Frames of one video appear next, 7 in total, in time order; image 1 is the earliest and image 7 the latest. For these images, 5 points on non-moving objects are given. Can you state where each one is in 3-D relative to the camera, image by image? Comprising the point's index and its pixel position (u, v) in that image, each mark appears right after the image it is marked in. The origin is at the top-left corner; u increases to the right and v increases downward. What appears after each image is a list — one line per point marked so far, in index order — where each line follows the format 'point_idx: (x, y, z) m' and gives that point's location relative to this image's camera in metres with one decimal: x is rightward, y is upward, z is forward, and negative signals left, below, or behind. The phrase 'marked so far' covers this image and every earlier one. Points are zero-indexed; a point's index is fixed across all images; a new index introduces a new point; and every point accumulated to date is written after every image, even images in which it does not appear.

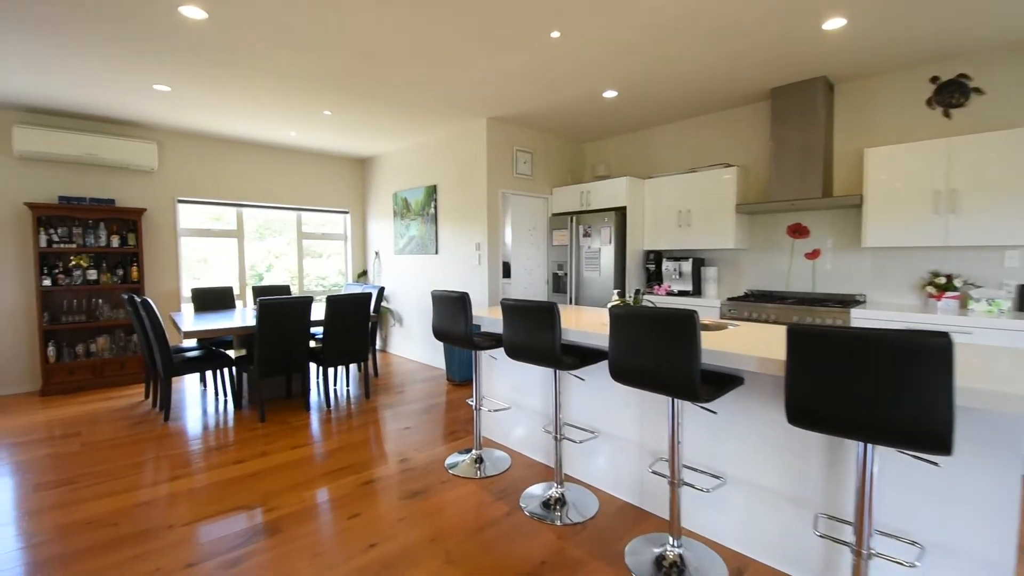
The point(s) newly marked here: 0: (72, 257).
0: (-4.1, +0.3, +4.5) m
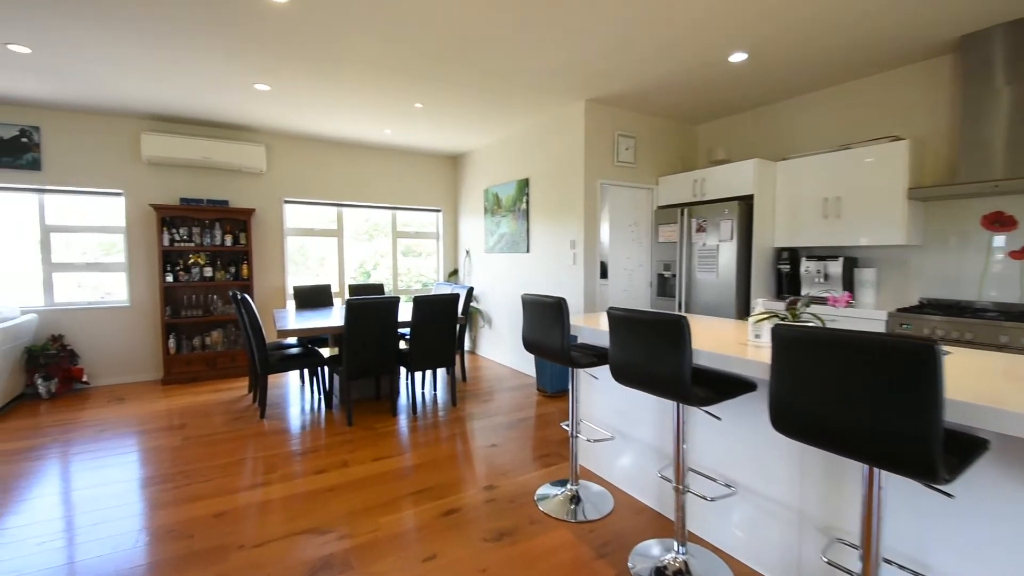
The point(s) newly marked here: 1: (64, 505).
0: (-3.2, +0.3, +4.8) m
1: (-2.3, -1.1, +2.5) m
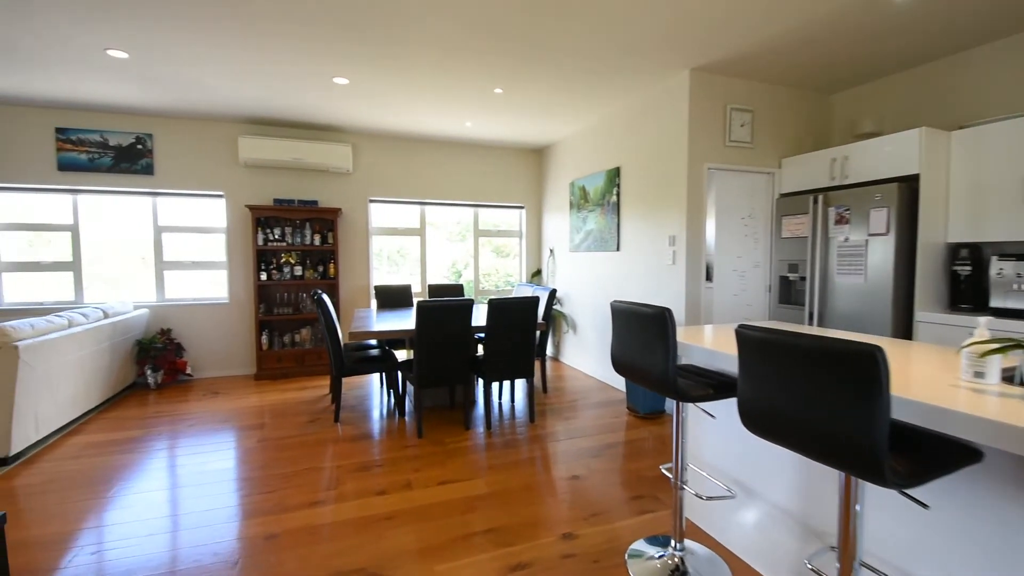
0: (-2.3, +0.4, +4.9) m
1: (-1.9, -1.1, +2.5) m
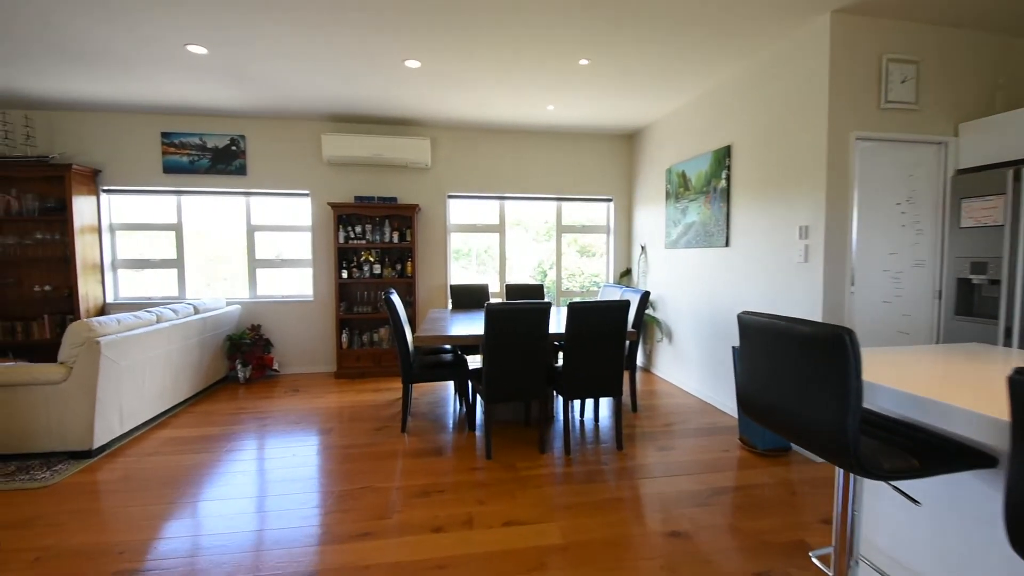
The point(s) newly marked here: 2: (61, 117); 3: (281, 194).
0: (-1.5, +0.4, +4.8) m
1: (-1.6, -1.1, +2.4) m
2: (-4.1, +1.6, +4.4) m
3: (-2.4, +1.0, +4.9) m
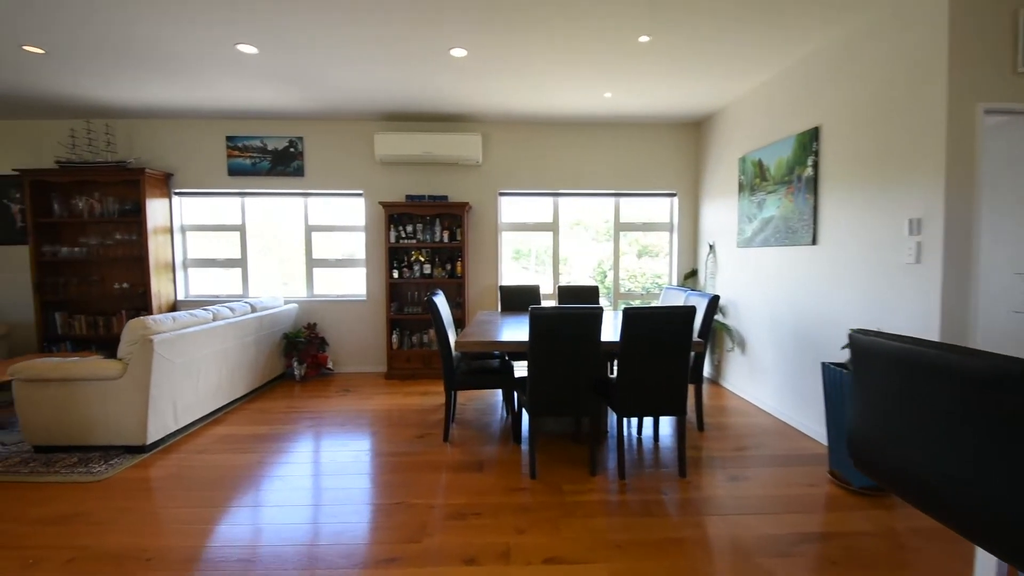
0: (-1.0, +0.4, +4.7) m
1: (-1.3, -1.1, +2.3) m
2: (-3.6, +1.6, +4.6) m
3: (-1.8, +1.0, +4.9) m
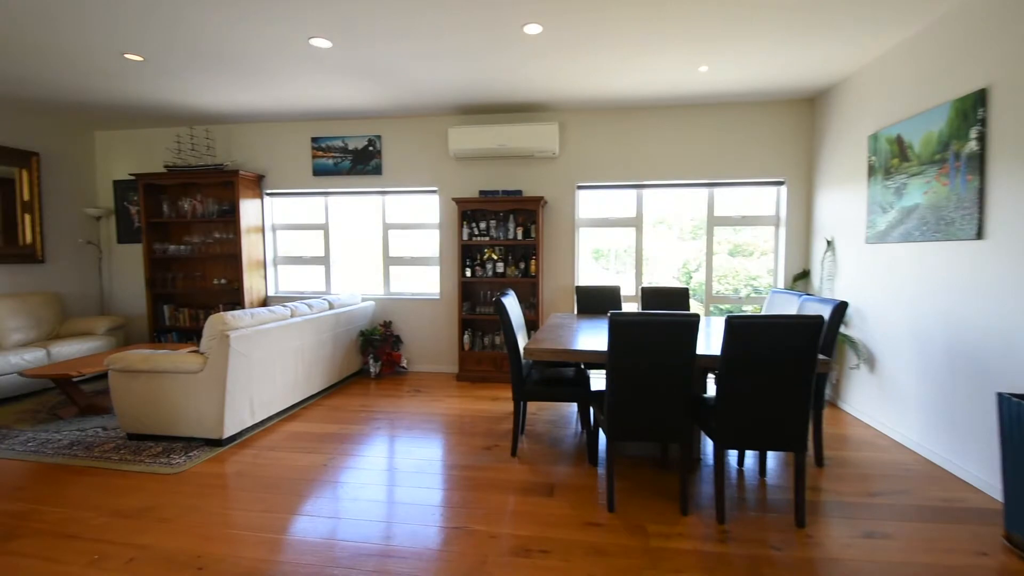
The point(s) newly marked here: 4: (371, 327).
0: (-0.2, +0.4, +4.6) m
1: (-1.0, -1.1, +2.3) m
2: (-2.9, +1.6, +4.9) m
3: (-1.0, +1.0, +4.9) m
4: (-1.4, -0.4, +4.8) m
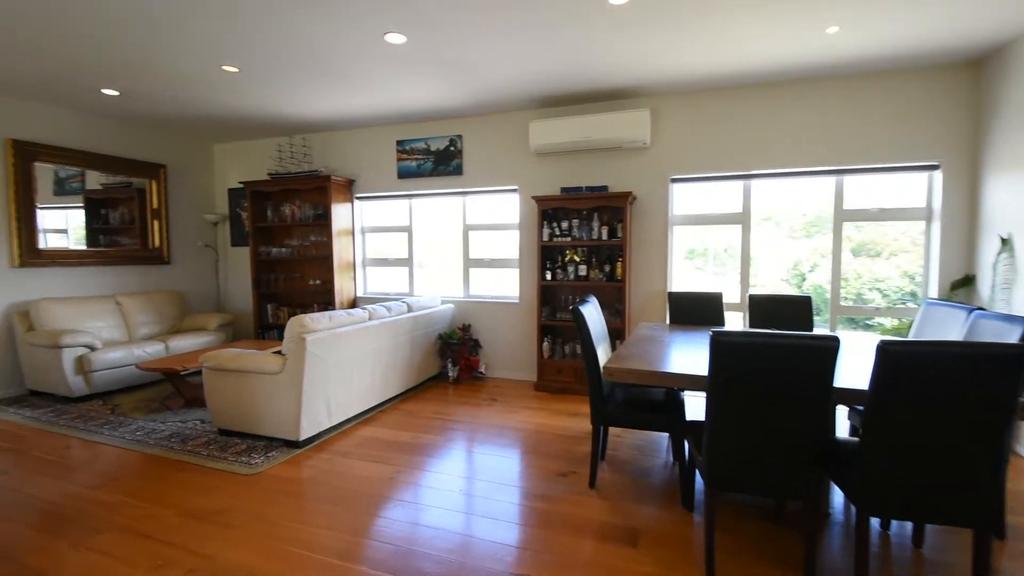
0: (+0.5, +0.3, +4.3) m
1: (-0.7, -1.1, +2.2) m
2: (-2.0, +1.6, +5.1) m
3: (-0.2, +1.0, +4.7) m
4: (-0.6, -0.4, +4.7) m
